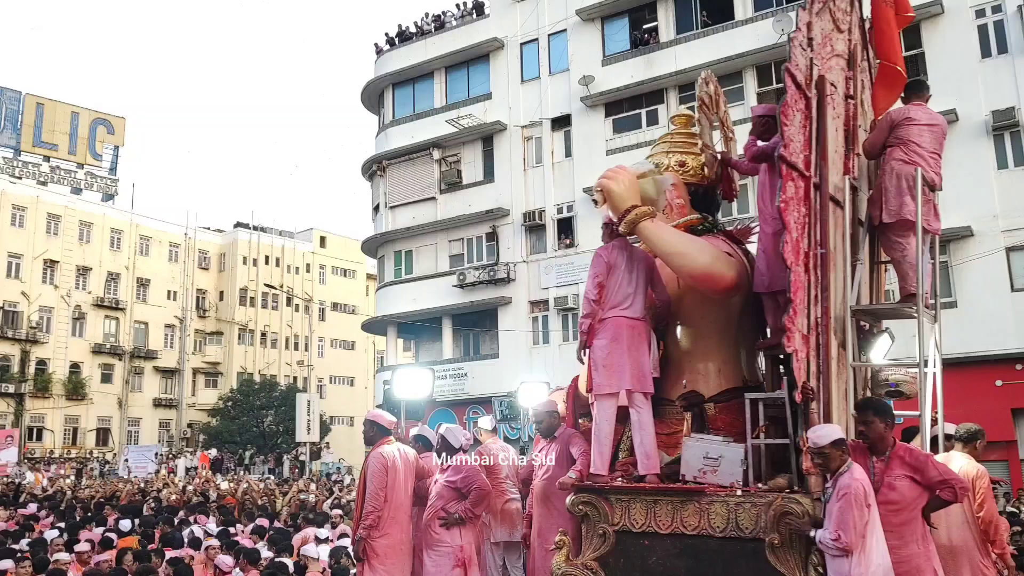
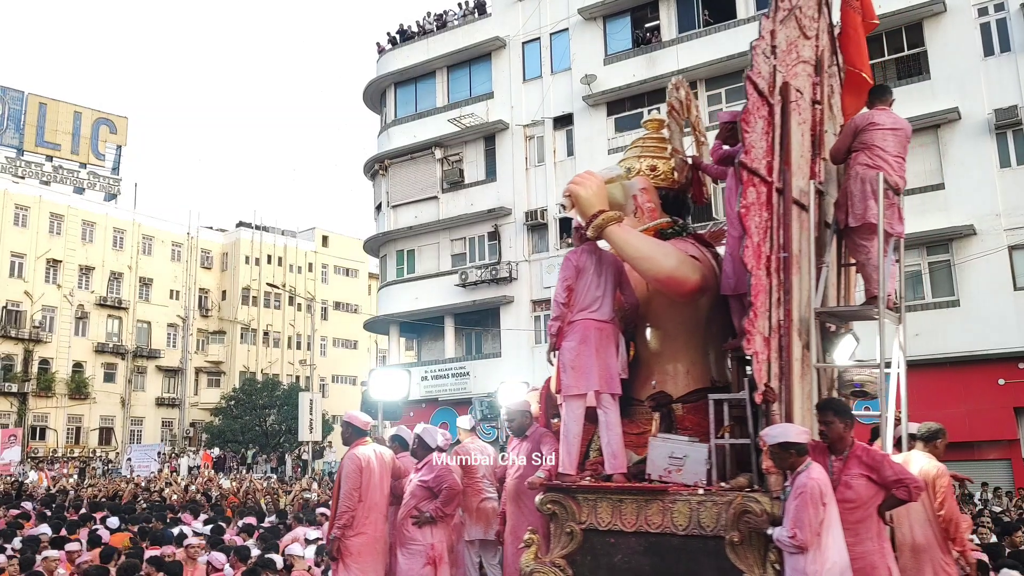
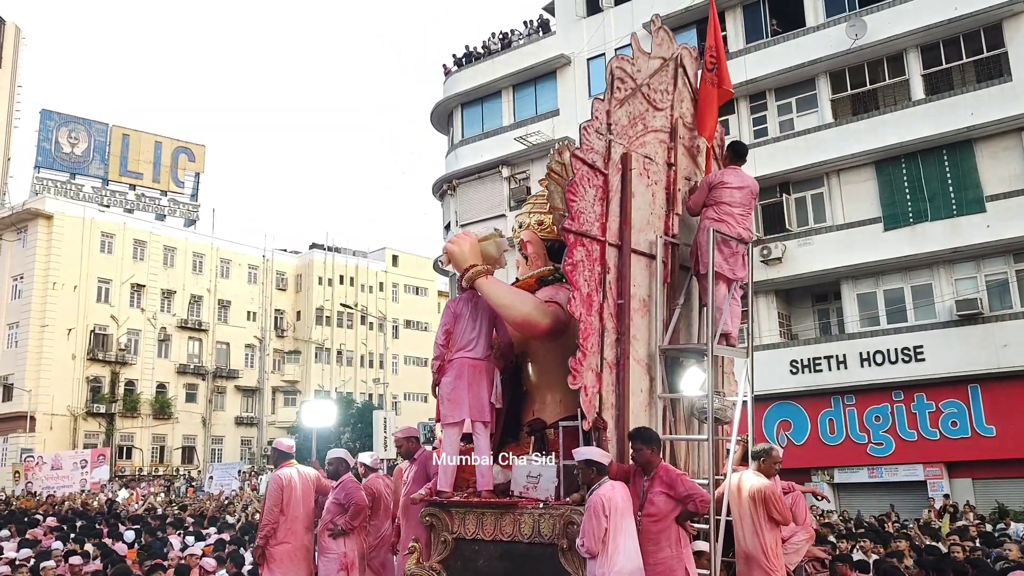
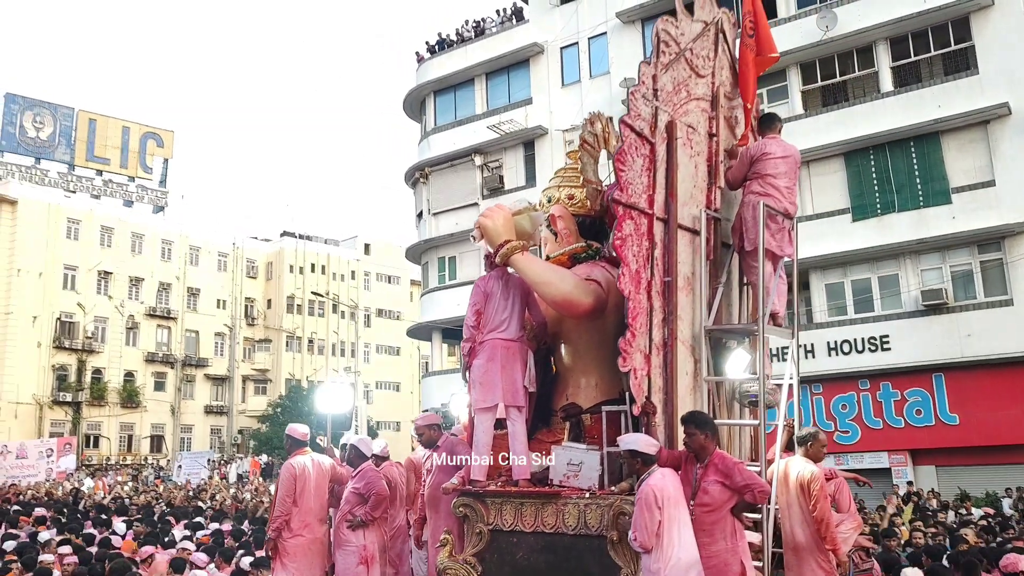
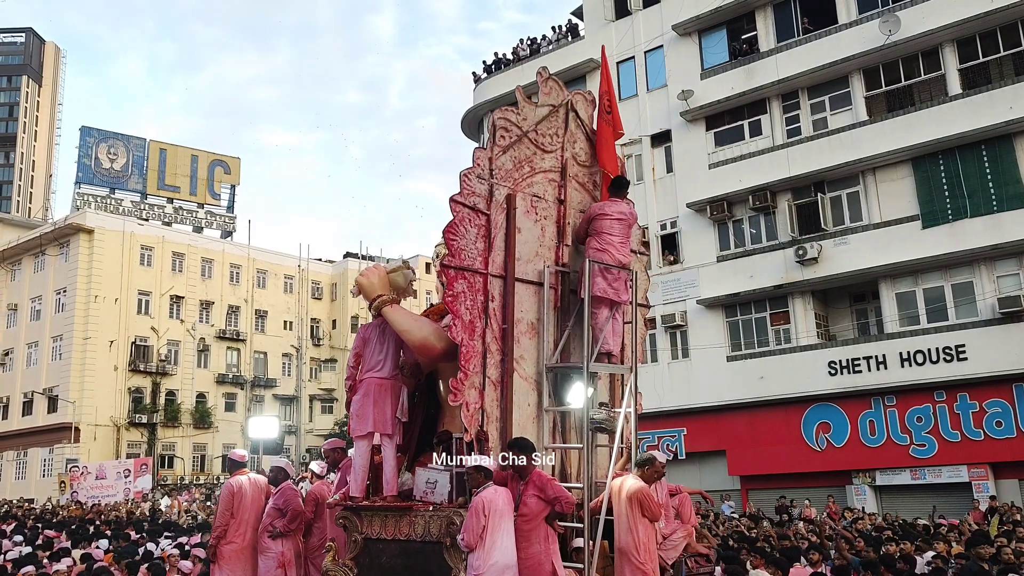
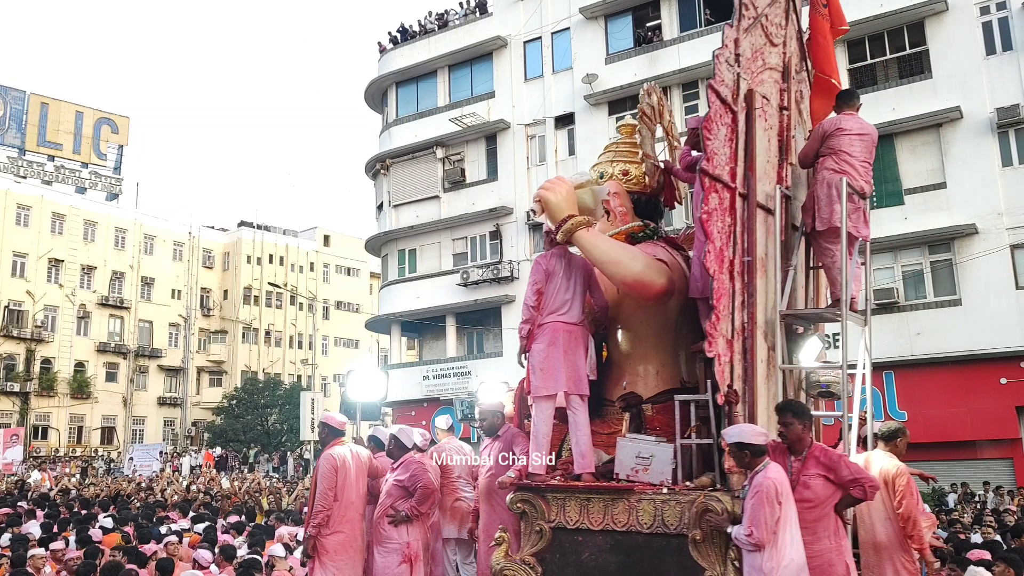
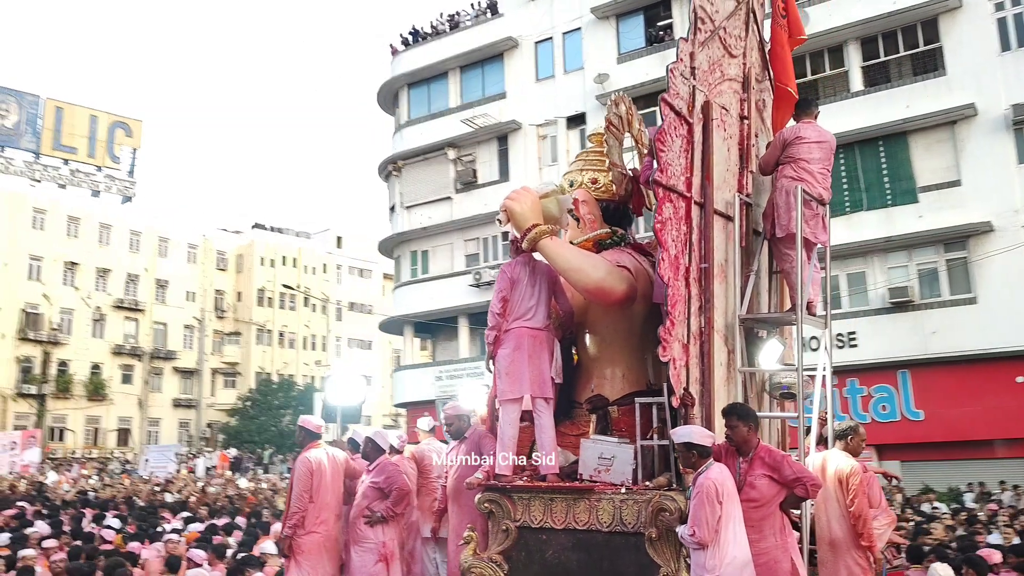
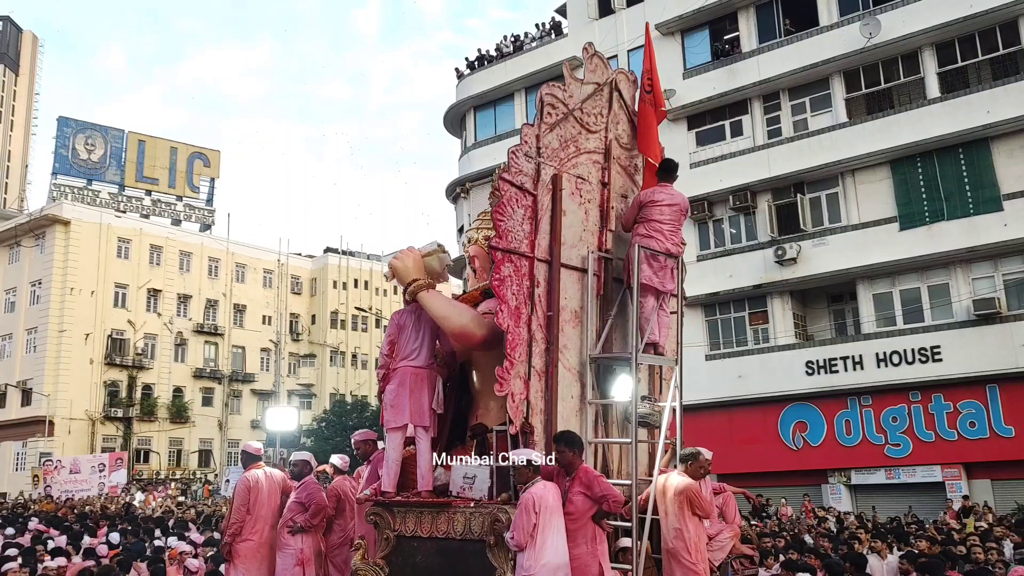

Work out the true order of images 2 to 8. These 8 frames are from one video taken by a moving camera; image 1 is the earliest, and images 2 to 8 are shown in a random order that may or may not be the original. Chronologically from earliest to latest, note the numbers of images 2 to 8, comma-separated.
2, 6, 7, 4, 3, 8, 5
